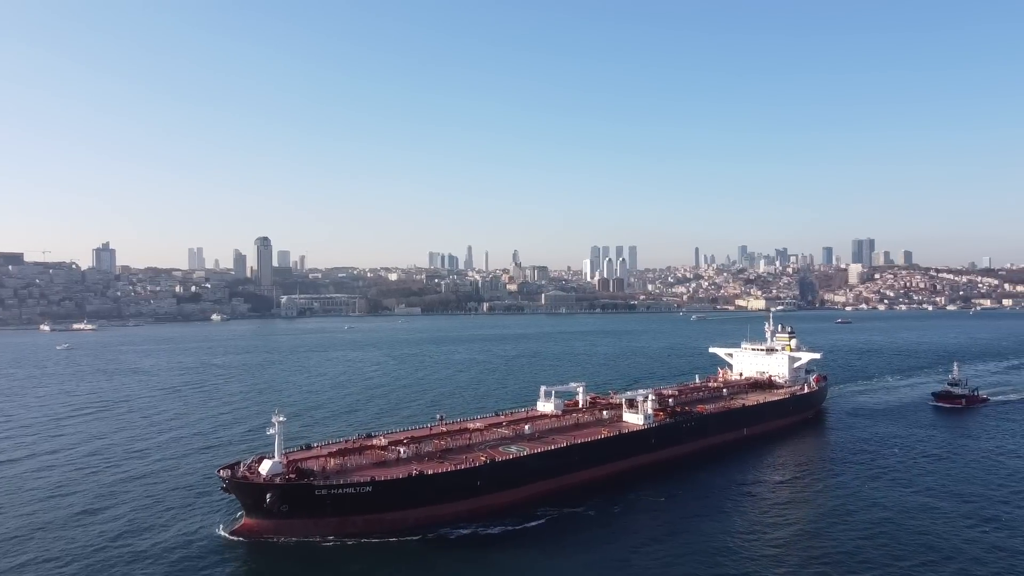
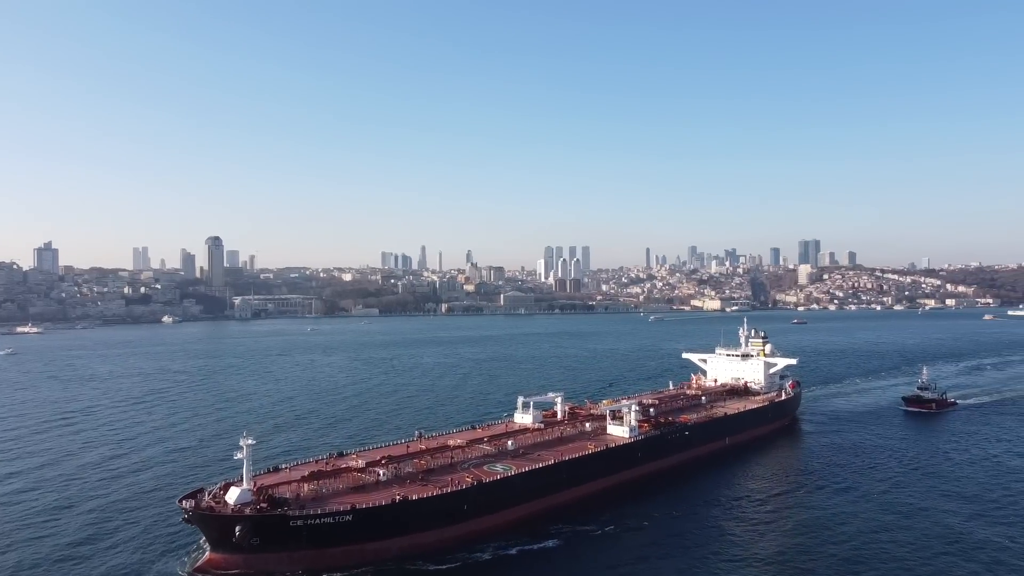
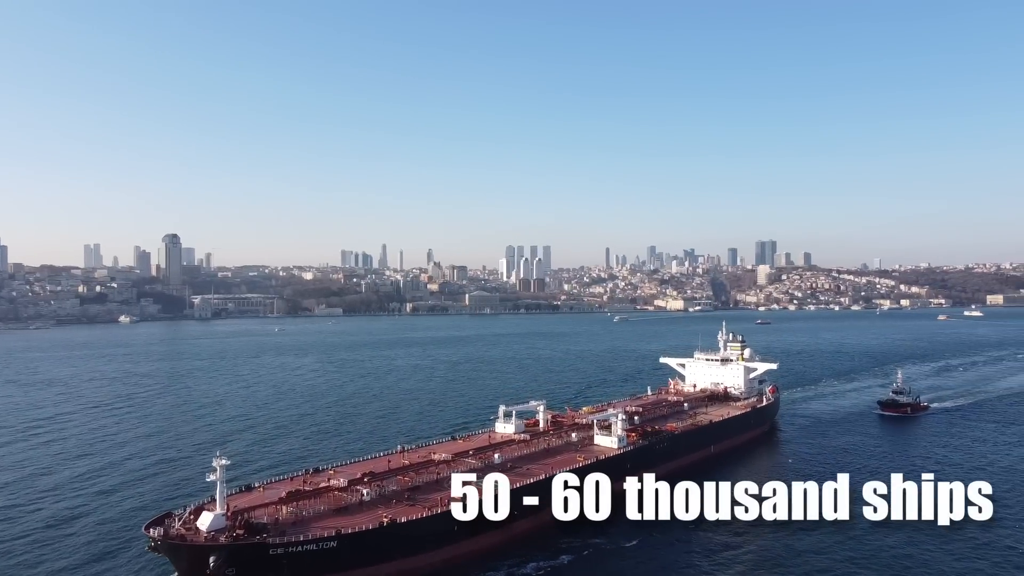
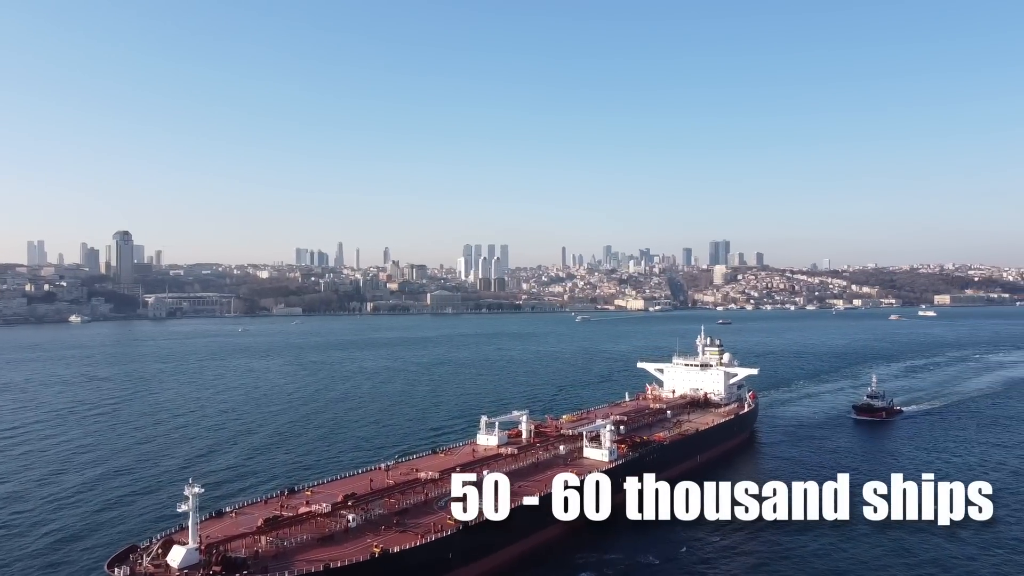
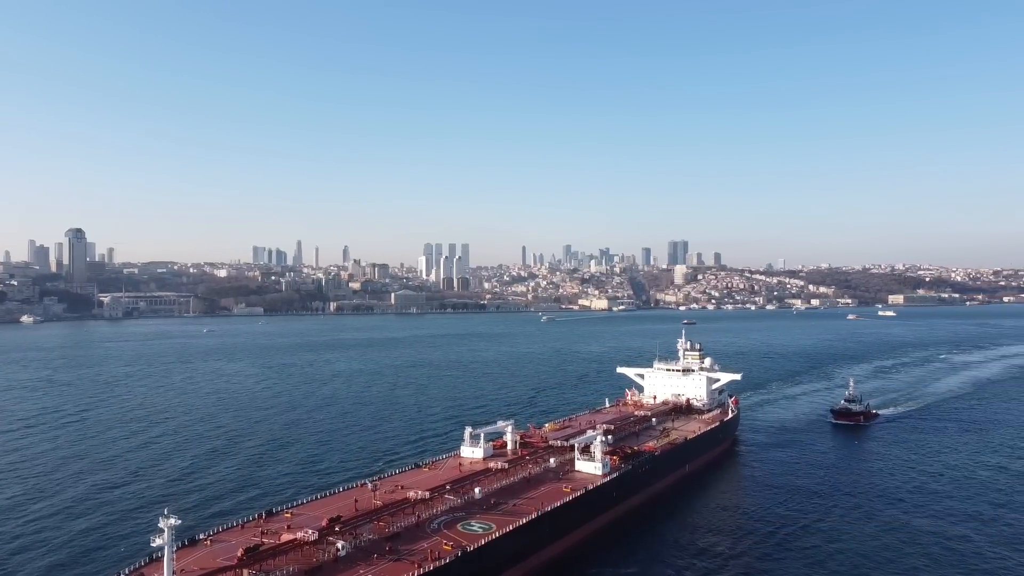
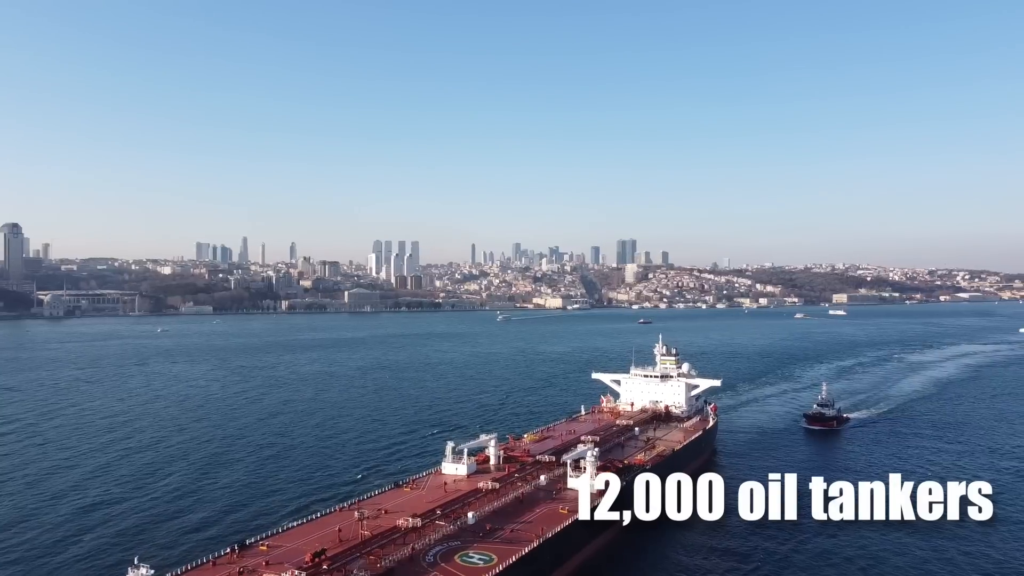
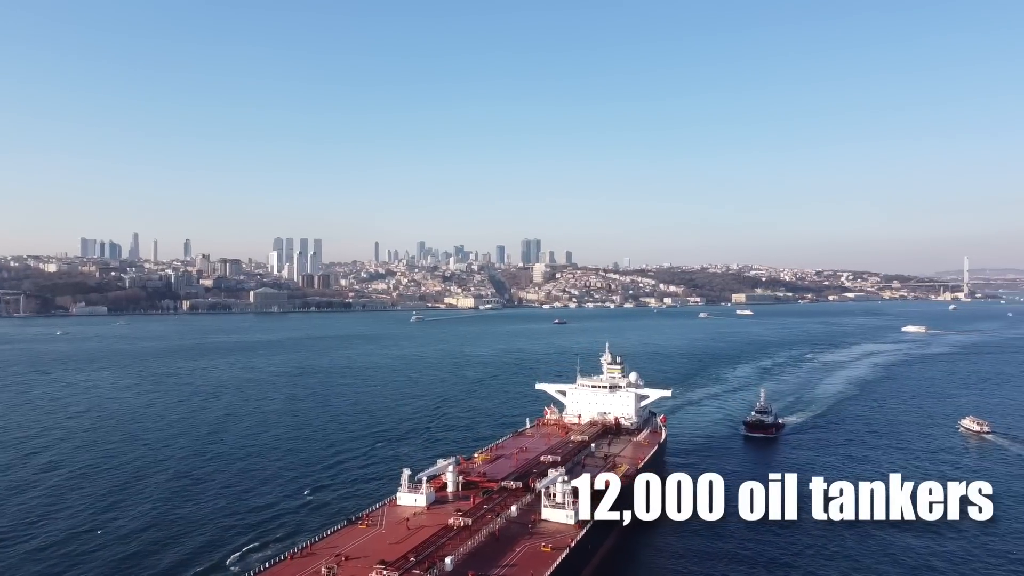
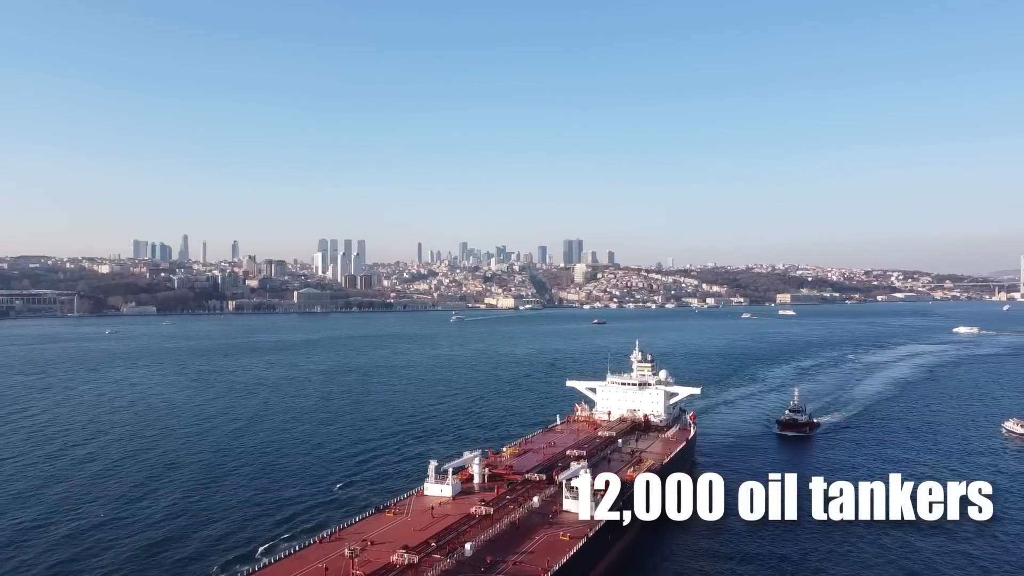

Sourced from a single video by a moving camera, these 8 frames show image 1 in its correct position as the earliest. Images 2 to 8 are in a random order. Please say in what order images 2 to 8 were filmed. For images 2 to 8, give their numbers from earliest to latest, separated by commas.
2, 3, 4, 5, 6, 8, 7
